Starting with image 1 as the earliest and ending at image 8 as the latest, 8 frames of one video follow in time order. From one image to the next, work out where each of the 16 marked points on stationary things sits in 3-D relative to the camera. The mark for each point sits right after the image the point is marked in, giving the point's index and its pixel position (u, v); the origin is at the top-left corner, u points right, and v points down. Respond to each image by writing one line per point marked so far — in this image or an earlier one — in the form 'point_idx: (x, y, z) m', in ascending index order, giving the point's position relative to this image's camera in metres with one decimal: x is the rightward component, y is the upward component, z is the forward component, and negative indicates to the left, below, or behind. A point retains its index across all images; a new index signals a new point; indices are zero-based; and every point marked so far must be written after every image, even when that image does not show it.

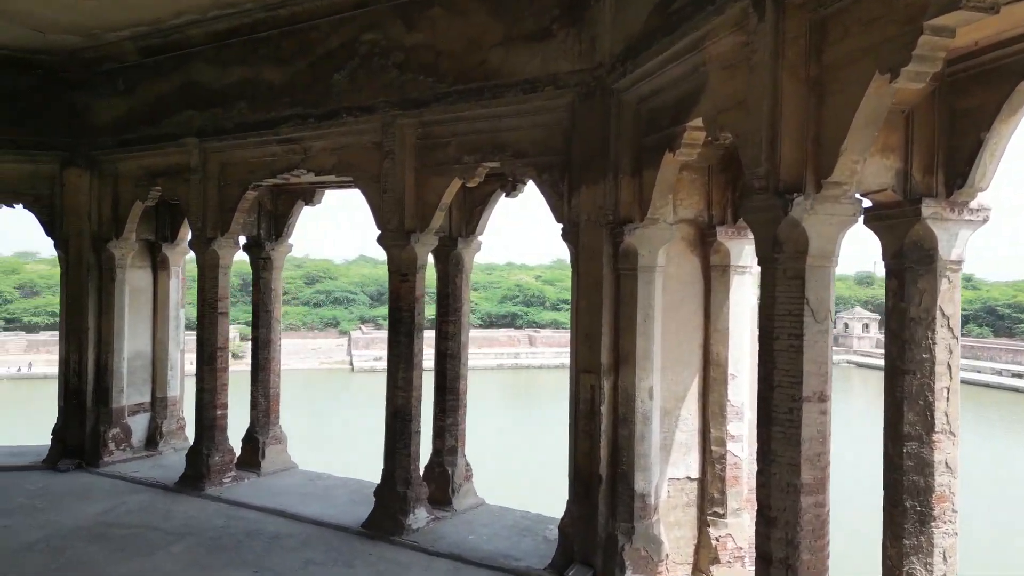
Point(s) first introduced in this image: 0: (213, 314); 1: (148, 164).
0: (-3.1, -0.3, +7.5) m
1: (-4.1, +1.4, +8.1) m
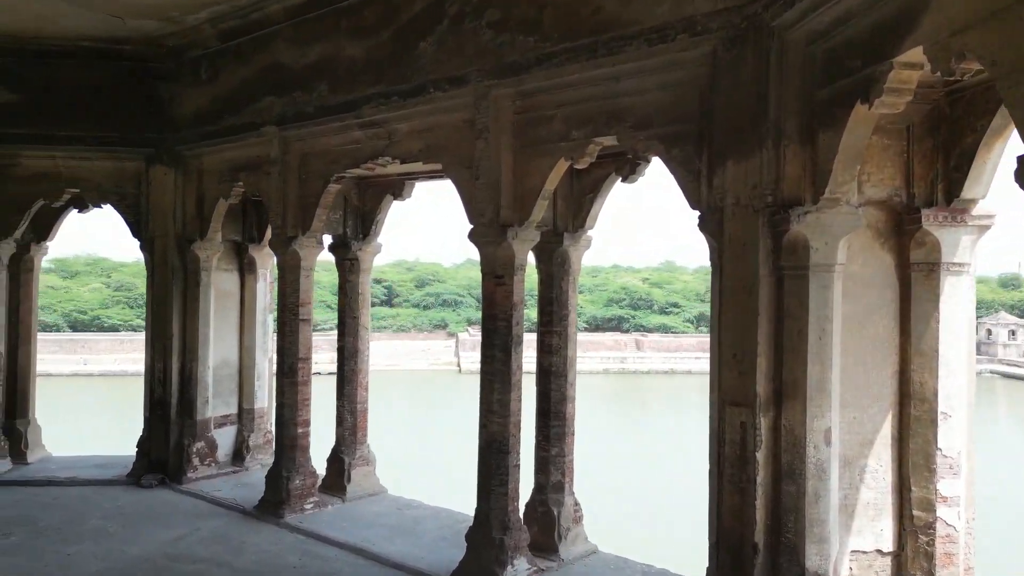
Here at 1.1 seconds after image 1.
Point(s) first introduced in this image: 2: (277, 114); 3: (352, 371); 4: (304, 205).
0: (-2.1, -0.3, +6.8) m
1: (-3.0, +1.4, +7.5) m
2: (-2.2, +1.7, +6.8) m
3: (-1.6, -0.9, +7.3) m
4: (-2.0, +0.8, +6.8) m
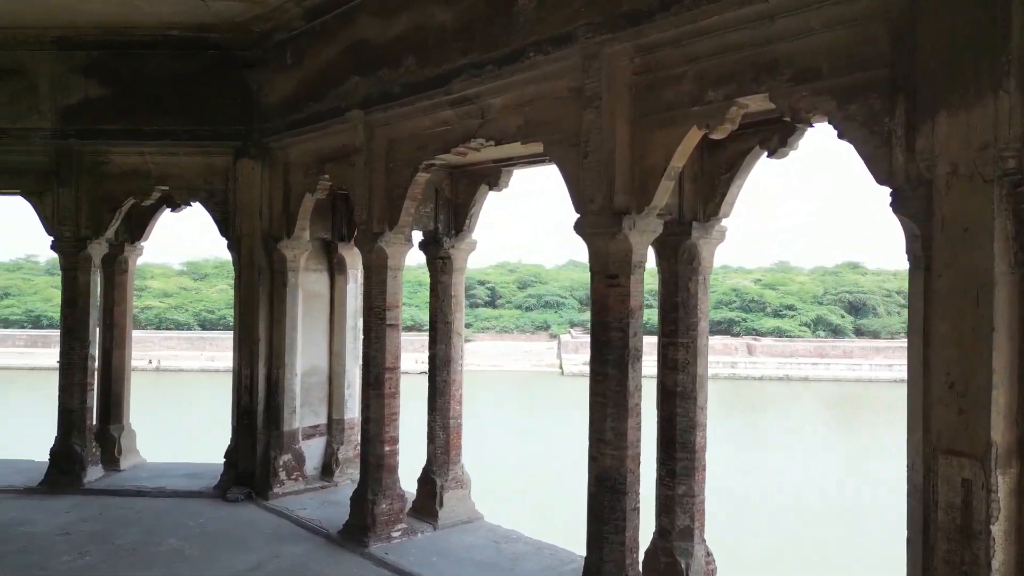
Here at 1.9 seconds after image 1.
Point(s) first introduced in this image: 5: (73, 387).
0: (-1.1, -0.3, +6.1) m
1: (-1.9, +1.3, +6.9) m
2: (-1.3, +1.6, +6.1) m
3: (-0.6, -0.9, +6.6) m
4: (-1.0, +0.8, +6.1) m
5: (-4.6, -1.0, +7.5) m
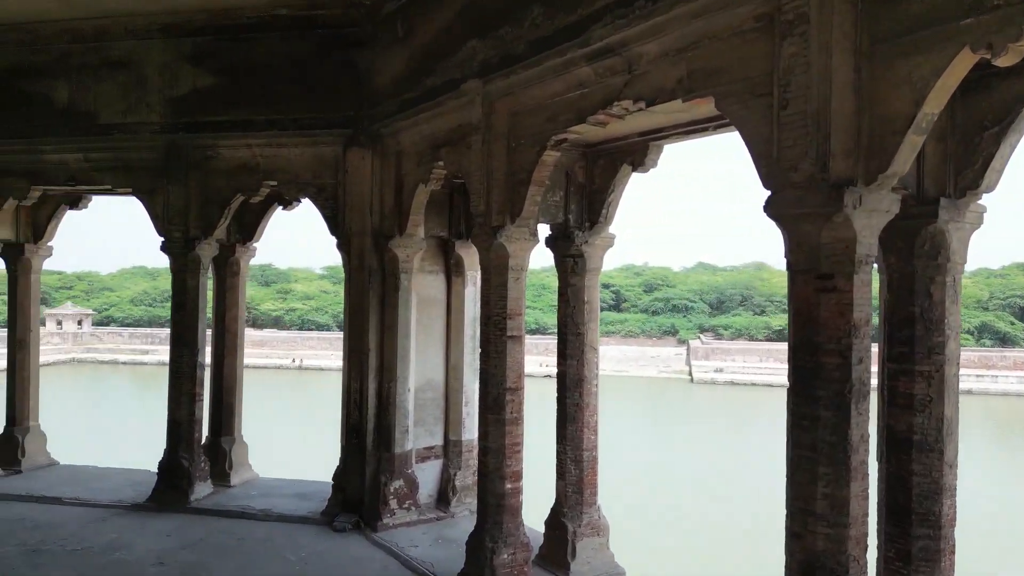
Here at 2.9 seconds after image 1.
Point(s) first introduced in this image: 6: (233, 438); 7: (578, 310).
0: (-0.1, -0.4, +5.0) m
1: (-0.7, +1.3, +6.0) m
2: (-0.2, +1.6, +5.1) m
3: (+0.5, -0.9, +5.4) m
4: (0.0, +0.7, +5.0) m
5: (-3.3, -1.1, +7.1) m
6: (-3.0, -1.6, +7.7) m
7: (+0.5, -0.2, +5.4) m
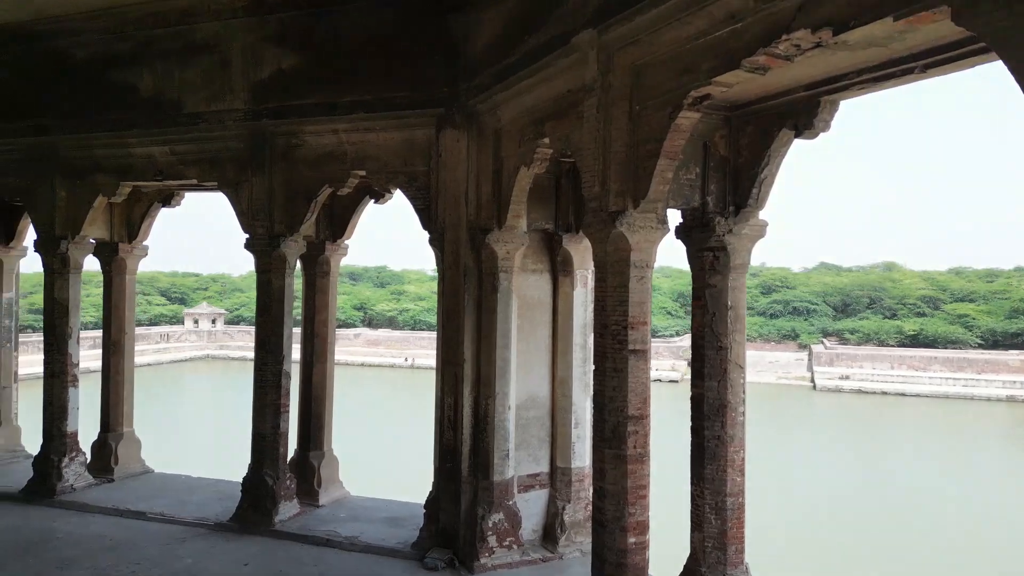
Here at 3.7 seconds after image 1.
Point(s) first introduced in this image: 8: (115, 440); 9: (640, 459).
0: (+0.6, -0.4, +4.0) m
1: (+0.1, +1.3, +5.0) m
2: (+0.5, +1.6, +4.1) m
3: (+1.2, -0.9, +4.3) m
4: (+0.7, +0.7, +4.0) m
5: (-2.2, -1.1, +6.5) m
6: (-1.9, -1.6, +7.1) m
7: (+1.2, -0.2, +4.3) m
8: (-4.3, -1.7, +7.8) m
9: (+0.7, -0.9, +4.0) m
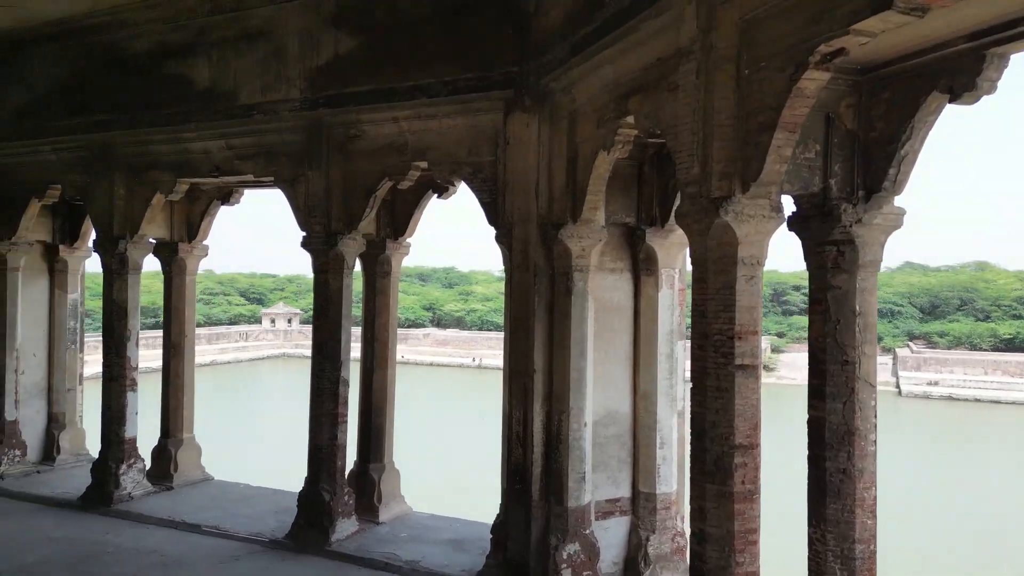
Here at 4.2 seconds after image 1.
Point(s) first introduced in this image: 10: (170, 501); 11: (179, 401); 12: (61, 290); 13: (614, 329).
0: (+1.0, -0.4, +3.3) m
1: (+0.6, +1.3, +4.4) m
2: (+0.9, +1.6, +3.4) m
3: (+1.6, -0.9, +3.6) m
4: (+1.1, +0.7, +3.3) m
5: (-1.6, -1.1, +6.0) m
6: (-1.2, -1.6, +6.6) m
7: (+1.6, -0.2, +3.6) m
8: (-3.6, -1.7, +7.6) m
9: (+1.1, -1.0, +3.3) m
10: (-3.3, -2.1, +7.0) m
11: (-3.6, -1.2, +7.7) m
12: (-5.2, 0.0, +8.3) m
13: (+0.8, -0.3, +5.3) m
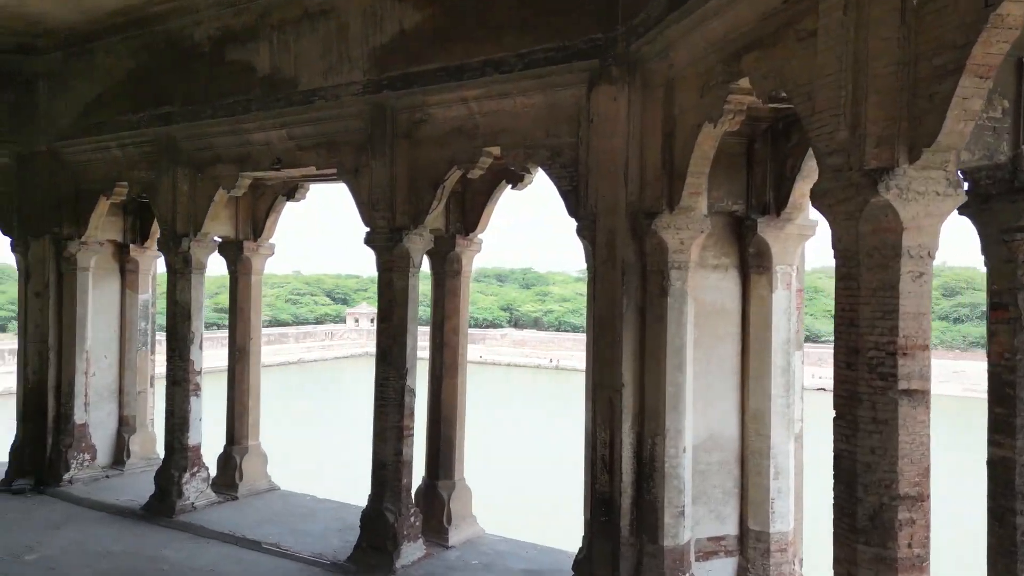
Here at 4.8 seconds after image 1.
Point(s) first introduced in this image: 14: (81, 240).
0: (+1.3, -0.4, +2.5) m
1: (+1.0, +1.3, +3.6) m
2: (+1.2, +1.6, +2.7) m
3: (+2.0, -0.9, +2.7) m
4: (+1.4, +0.7, +2.5) m
5: (-1.0, -1.1, +5.5) m
6: (-0.5, -1.6, +6.0) m
7: (+2.0, -0.2, +2.7) m
8: (-2.7, -1.7, +7.2) m
9: (+1.4, -1.0, +2.5) m
10: (-2.6, -2.1, +6.6) m
11: (-2.7, -1.2, +7.3) m
12: (-4.3, 0.0, +8.2) m
13: (+1.3, -0.3, +4.5) m
14: (-4.5, +0.5, +7.4) m
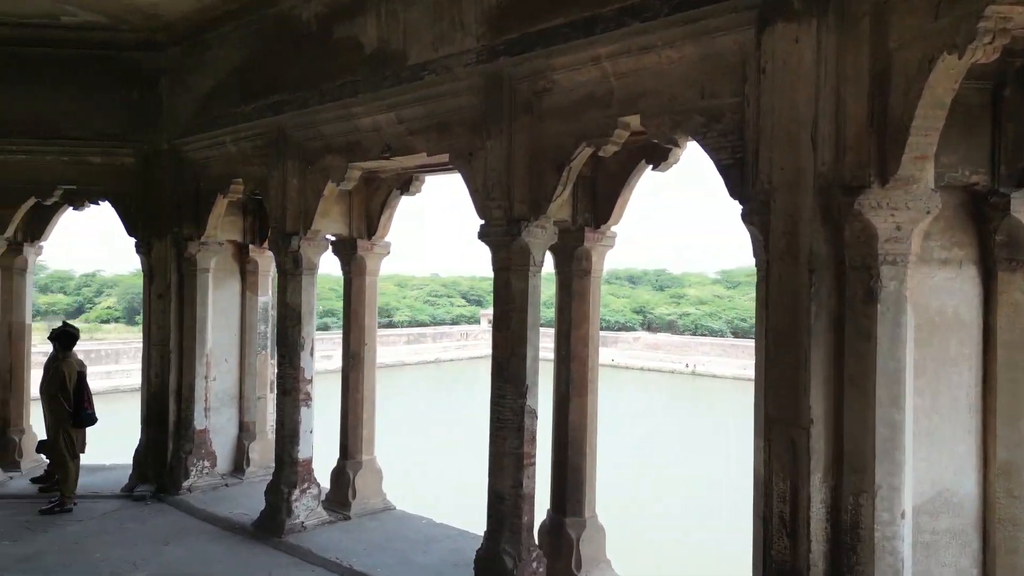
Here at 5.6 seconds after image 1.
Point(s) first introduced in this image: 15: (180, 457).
0: (+1.6, -0.4, +1.3) m
1: (+1.6, +1.3, +2.5) m
2: (+1.6, +1.6, +1.5) m
3: (+2.3, -0.9, +1.4) m
4: (+1.7, +0.7, +1.3) m
5: (-0.1, -1.1, +4.7) m
6: (+0.5, -1.7, +5.1) m
7: (+2.3, -0.2, +1.4) m
8: (-1.5, -1.7, +6.7) m
9: (+1.7, -1.0, +1.3) m
10: (-1.4, -2.1, +6.1) m
11: (-1.5, -1.2, +6.8) m
12: (-2.9, -0.1, +7.9) m
13: (+2.0, -0.3, +3.3) m
14: (-3.1, +0.5, +7.2) m
15: (-3.3, -1.7, +7.2) m
